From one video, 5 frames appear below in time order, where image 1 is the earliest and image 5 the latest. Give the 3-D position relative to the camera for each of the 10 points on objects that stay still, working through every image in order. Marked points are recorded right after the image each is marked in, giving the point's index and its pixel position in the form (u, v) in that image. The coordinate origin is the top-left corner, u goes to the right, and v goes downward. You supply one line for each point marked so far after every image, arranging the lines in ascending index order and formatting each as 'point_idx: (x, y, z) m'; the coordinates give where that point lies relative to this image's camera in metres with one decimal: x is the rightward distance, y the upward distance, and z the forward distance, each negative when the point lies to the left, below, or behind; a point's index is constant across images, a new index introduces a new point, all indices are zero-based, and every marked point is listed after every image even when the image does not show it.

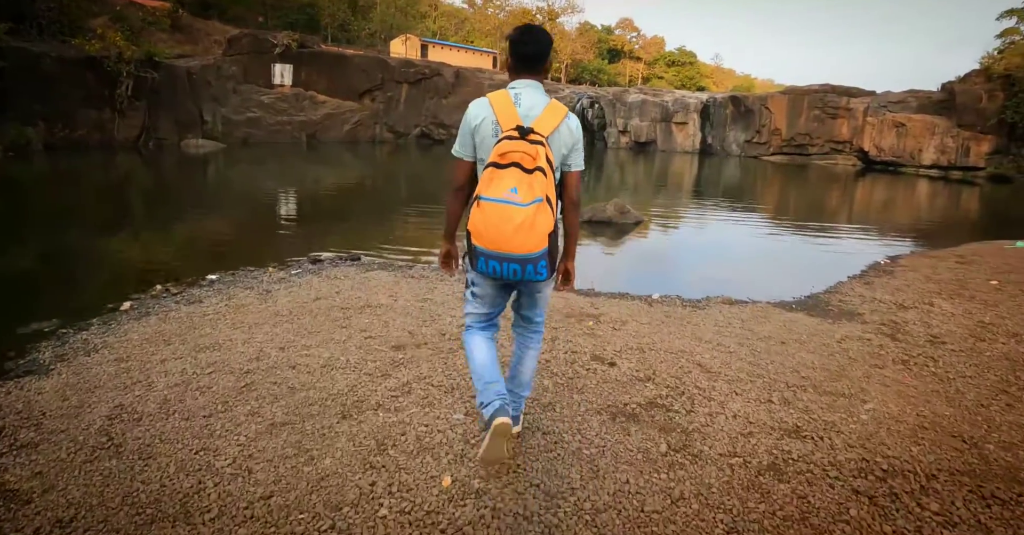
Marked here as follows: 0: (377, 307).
0: (-0.9, -0.3, +4.4) m
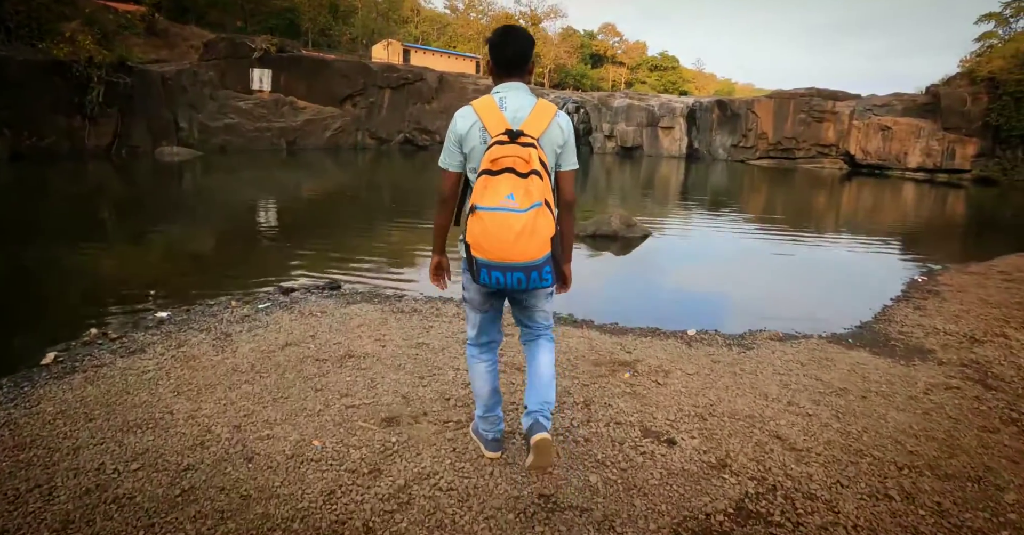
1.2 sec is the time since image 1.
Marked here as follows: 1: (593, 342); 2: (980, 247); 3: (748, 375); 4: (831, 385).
0: (-0.8, -0.5, +3.6) m
1: (+0.5, -0.5, +4.0) m
2: (+10.8, +0.6, +15.0) m
3: (+1.4, -0.6, +3.7) m
4: (+1.8, -0.7, +3.7) m
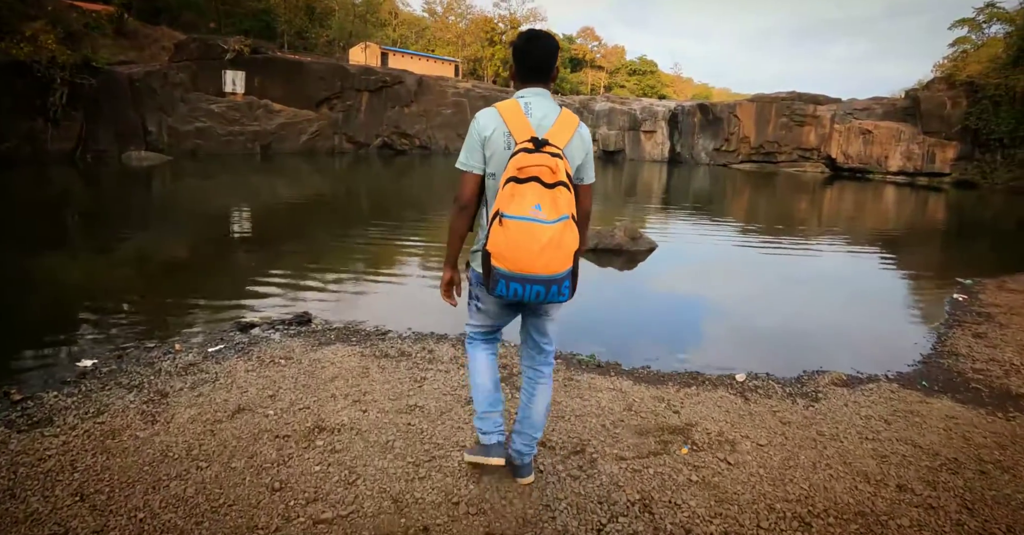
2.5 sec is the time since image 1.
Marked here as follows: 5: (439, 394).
0: (-0.7, -0.7, +2.7) m
1: (+0.6, -0.7, +3.2) m
2: (+10.5, +0.4, +14.6) m
3: (+1.5, -0.8, +2.9) m
4: (+1.9, -0.9, +2.9) m
5: (-0.4, -0.6, +3.1) m
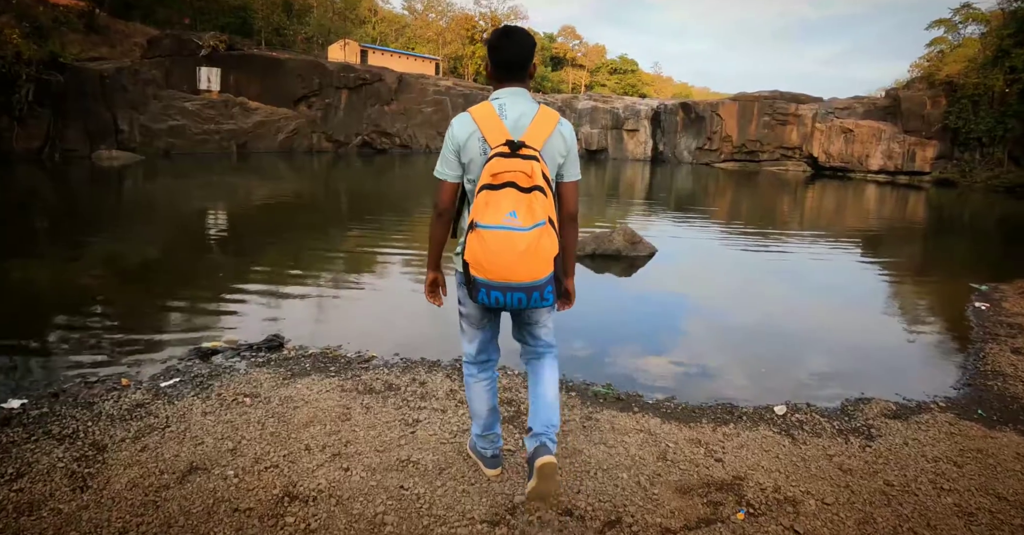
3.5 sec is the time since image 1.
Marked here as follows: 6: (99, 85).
0: (-0.7, -0.8, +2.2) m
1: (+0.6, -0.8, +2.7) m
2: (+10.2, +0.4, +14.3) m
3: (+1.5, -0.9, +2.5) m
4: (+2.0, -0.9, +2.5) m
5: (-0.3, -0.7, +2.6) m
6: (-12.4, +5.5, +19.1) m
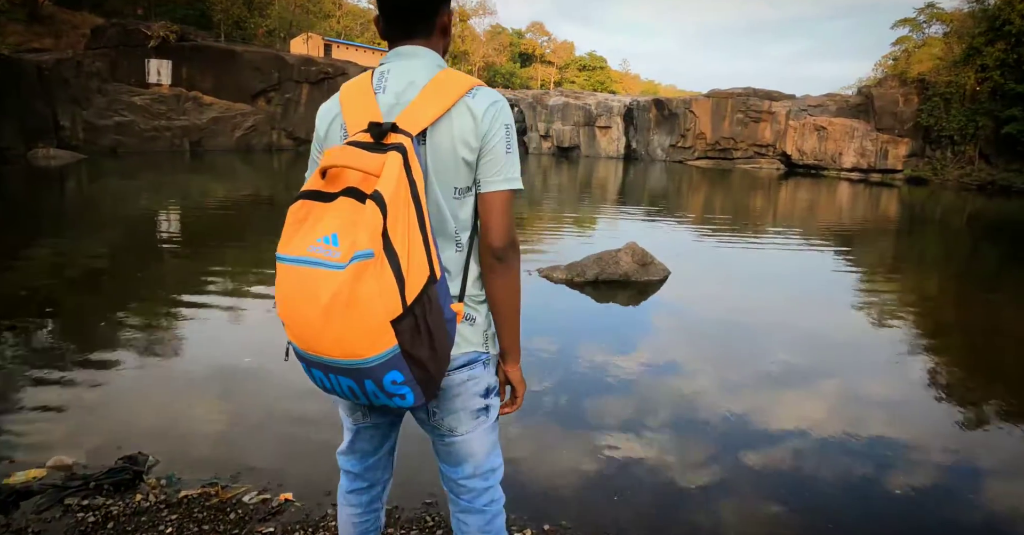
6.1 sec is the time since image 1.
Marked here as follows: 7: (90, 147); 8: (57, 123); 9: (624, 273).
0: (-0.6, -1.1, +0.8) m
1: (+0.7, -1.0, +1.4) m
2: (+9.7, +0.2, +13.4) m
3: (+1.6, -1.2, +1.2) m
4: (+2.1, -1.2, +1.2) m
5: (-0.2, -1.0, +1.2) m
6: (-13.1, +5.1, +17.0) m
7: (-13.0, +3.6, +19.1) m
8: (-12.9, +4.1, +17.8) m
9: (+1.3, +0.1, +8.6) m
